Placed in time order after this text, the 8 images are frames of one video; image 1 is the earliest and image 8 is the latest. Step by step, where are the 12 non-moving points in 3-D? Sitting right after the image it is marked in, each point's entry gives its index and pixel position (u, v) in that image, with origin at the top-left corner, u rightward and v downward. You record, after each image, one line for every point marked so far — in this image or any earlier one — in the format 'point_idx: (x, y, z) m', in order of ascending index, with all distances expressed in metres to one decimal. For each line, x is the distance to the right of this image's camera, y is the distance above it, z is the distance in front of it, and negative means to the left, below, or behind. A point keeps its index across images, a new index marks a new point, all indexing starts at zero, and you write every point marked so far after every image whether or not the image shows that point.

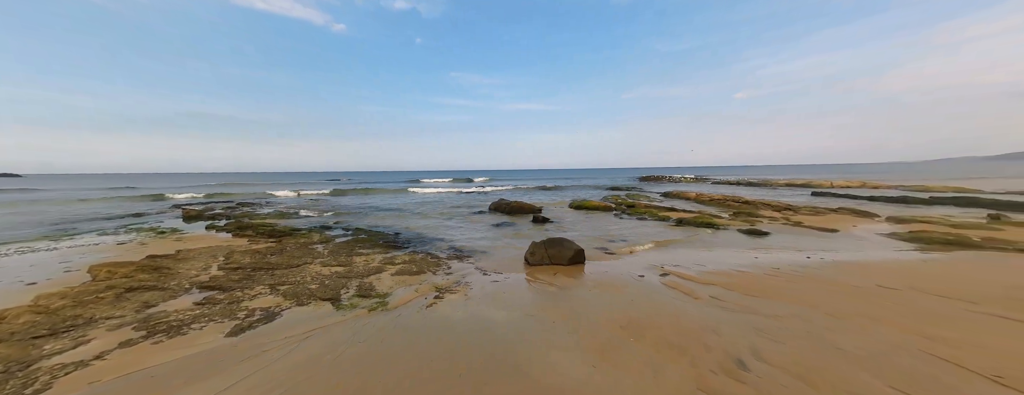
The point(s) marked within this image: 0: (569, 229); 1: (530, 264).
0: (+3.1, -1.8, +17.0) m
1: (+0.5, -2.2, +10.1) m
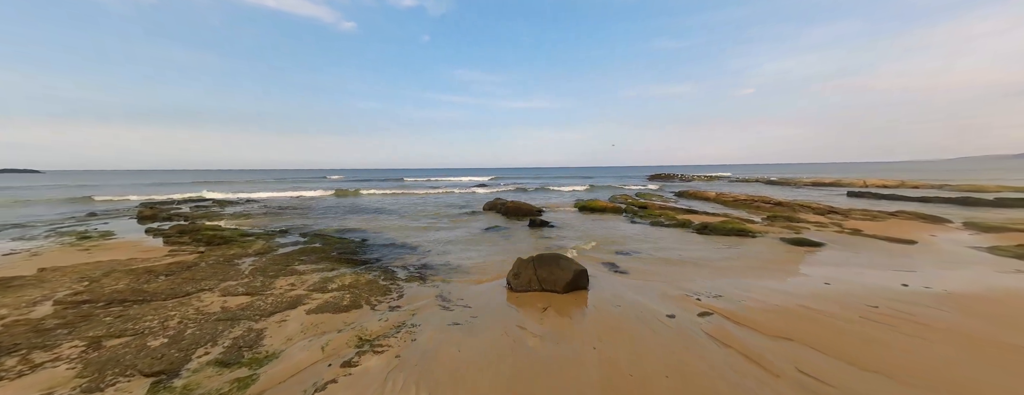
0: (+2.7, -1.8, +14.3) m
1: (0.0, -2.3, +7.5) m
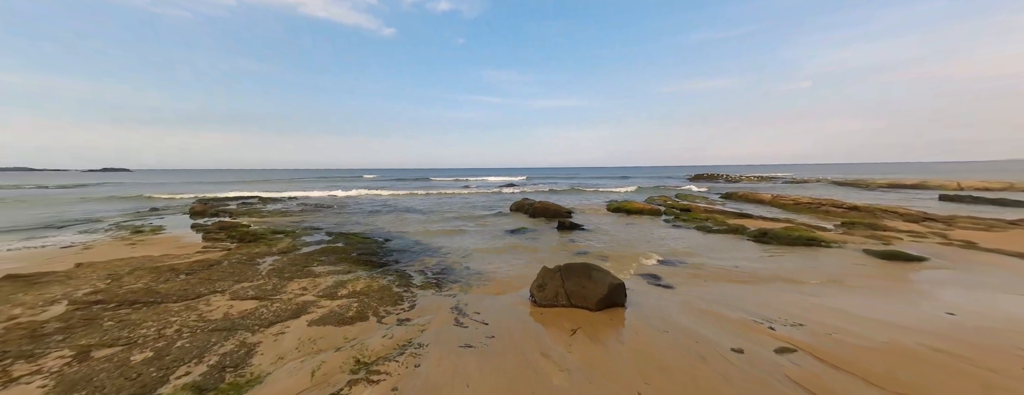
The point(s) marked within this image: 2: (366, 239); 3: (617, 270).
0: (+3.9, -1.8, +13.1) m
1: (+0.6, -2.3, +6.6) m
2: (-5.9, -1.7, +12.4) m
3: (+3.1, -2.2, +9.3) m
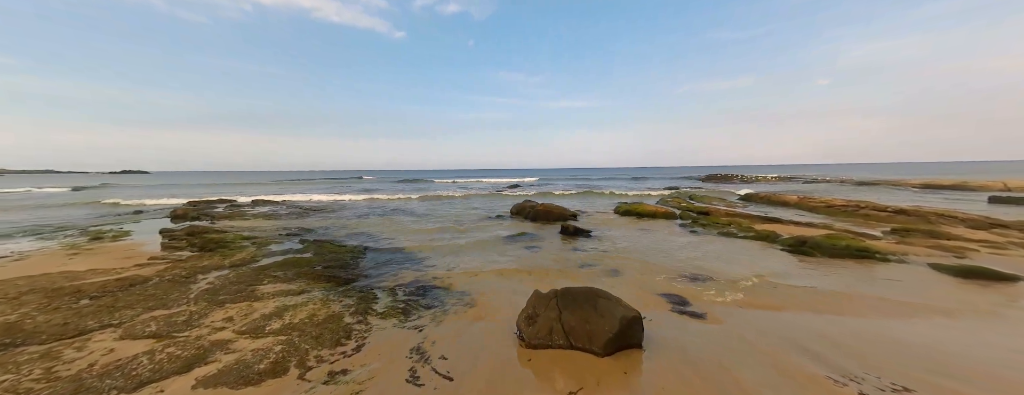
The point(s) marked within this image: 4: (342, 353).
0: (+3.7, -1.9, +11.4) m
1: (+0.3, -2.4, +5.0) m
2: (-6.0, -1.8, +11.0) m
3: (+2.9, -2.3, +7.6) m
4: (-2.5, -2.2, +4.6) m
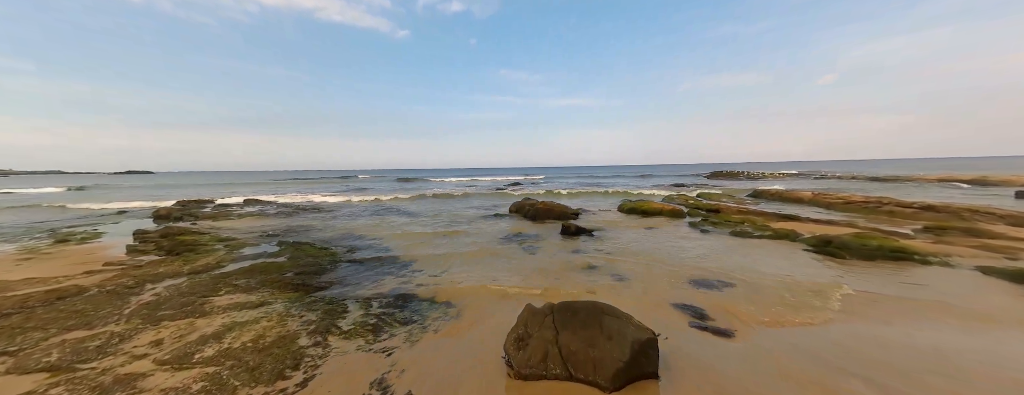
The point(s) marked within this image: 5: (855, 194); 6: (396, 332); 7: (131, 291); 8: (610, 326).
0: (+3.6, -1.8, +10.5) m
1: (+0.1, -2.3, +4.1) m
2: (-6.2, -1.7, +10.1) m
3: (+2.7, -2.2, +6.7) m
4: (-2.6, -2.2, +3.6) m
5: (+22.0, +0.2, +19.9) m
6: (-1.9, -2.2, +5.2) m
7: (-7.6, -1.9, +6.3) m
8: (+1.3, -1.7, +4.1) m
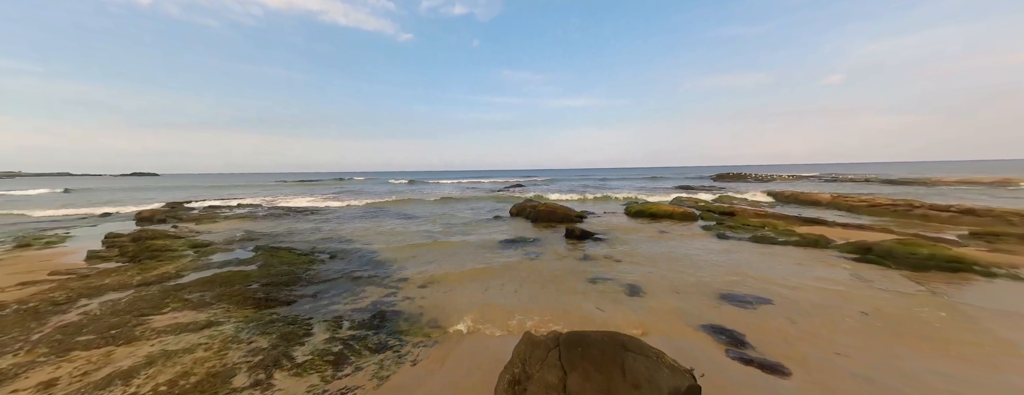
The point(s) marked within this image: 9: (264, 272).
0: (+3.6, -1.9, +9.4) m
1: (0.0, -2.3, +3.0) m
2: (-6.2, -1.8, +9.1) m
3: (+2.7, -2.2, +5.6) m
4: (-2.7, -2.2, +2.6) m
5: (+22.1, +0.1, +18.7) m
6: (-2.0, -2.2, +4.2) m
7: (-7.7, -1.9, +5.3) m
8: (+1.2, -1.7, +3.0) m
9: (-6.1, -1.8, +7.7) m
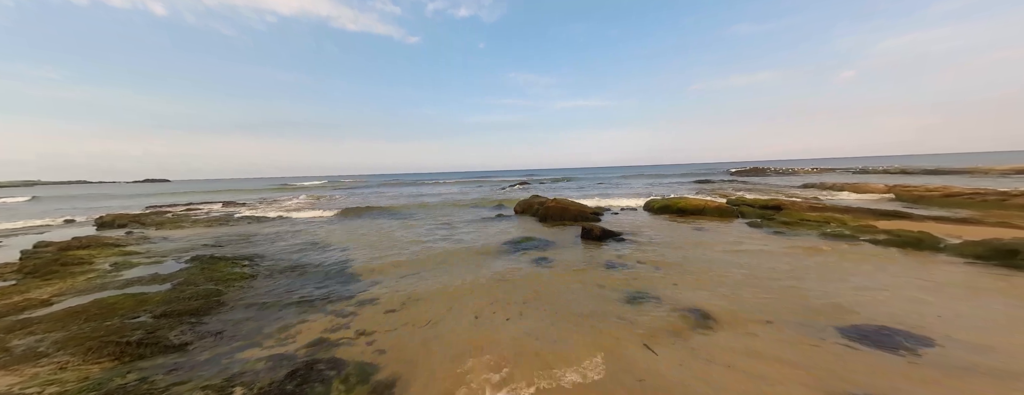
0: (+3.7, -1.6, +7.1) m
1: (0.0, -2.1, +0.8) m
2: (-6.1, -1.7, +7.0) m
3: (+2.7, -1.9, +3.3) m
4: (-2.7, -2.0, +0.4) m
5: (+22.3, +0.7, +16.1) m
6: (-2.0, -2.1, +2.0) m
7: (-7.6, -1.8, +3.2) m
8: (+1.2, -1.5, +0.8) m
9: (-6.0, -1.7, +5.5) m
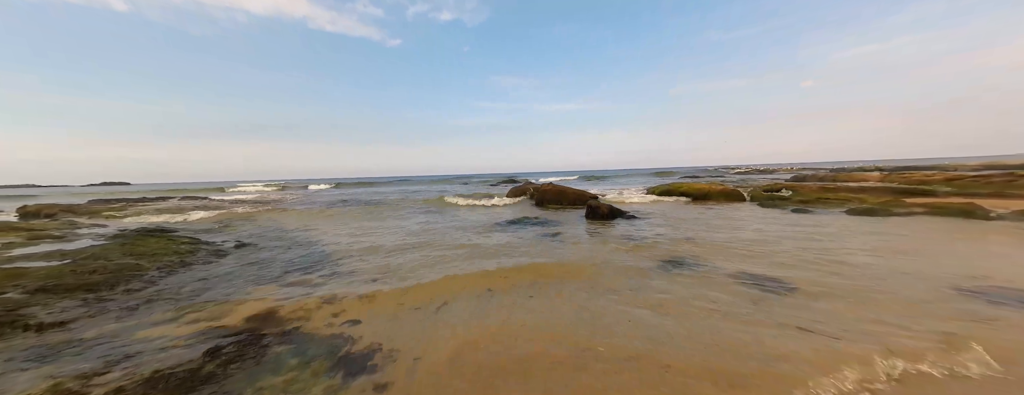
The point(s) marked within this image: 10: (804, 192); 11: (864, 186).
0: (+3.8, -0.8, +6.2) m
1: (+0.5, -1.3, -0.3) m
2: (-5.9, -0.9, +5.5) m
3: (+3.1, -1.1, +2.4) m
4: (-2.2, -1.2, -0.8) m
5: (+21.9, +1.3, +16.2) m
6: (-1.6, -1.2, +0.8) m
7: (-7.3, -1.0, +1.7) m
8: (+1.7, -0.6, -0.3) m
9: (-5.8, -0.9, +4.1) m
10: (+10.9, +0.3, +11.7) m
11: (+14.4, +0.5, +12.8) m
